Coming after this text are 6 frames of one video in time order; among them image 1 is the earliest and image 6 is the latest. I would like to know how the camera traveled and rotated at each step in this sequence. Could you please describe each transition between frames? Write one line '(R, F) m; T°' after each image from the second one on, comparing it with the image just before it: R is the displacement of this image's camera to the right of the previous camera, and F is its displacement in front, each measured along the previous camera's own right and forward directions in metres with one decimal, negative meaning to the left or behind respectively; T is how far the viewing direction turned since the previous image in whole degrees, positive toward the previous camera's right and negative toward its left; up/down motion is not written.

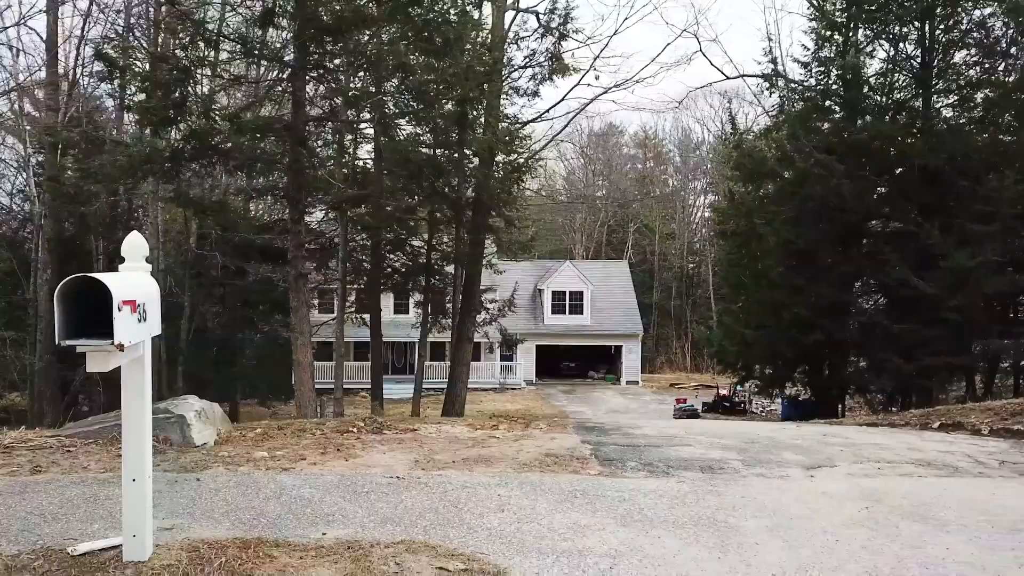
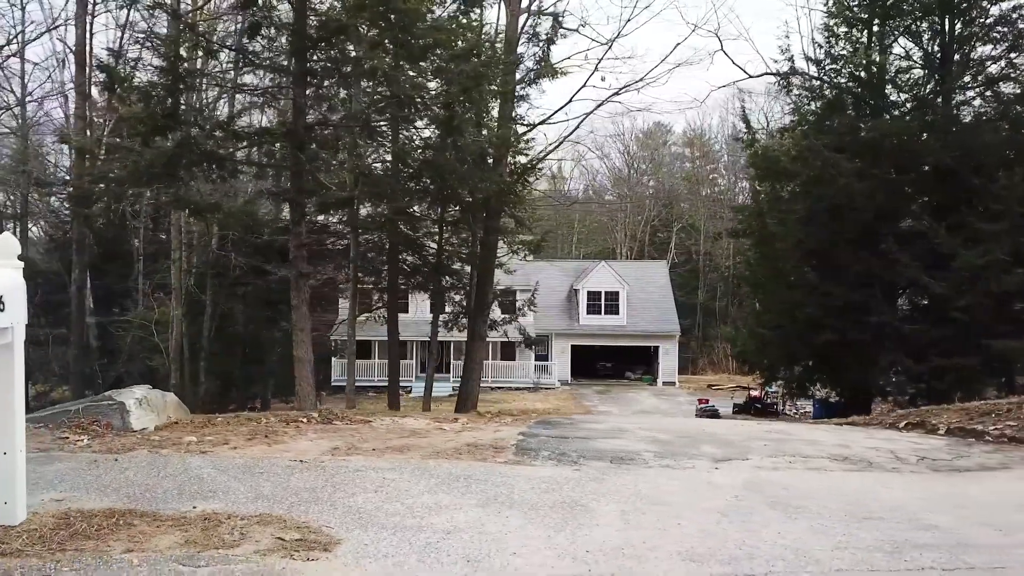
(+1.1, -0.3) m; -4°
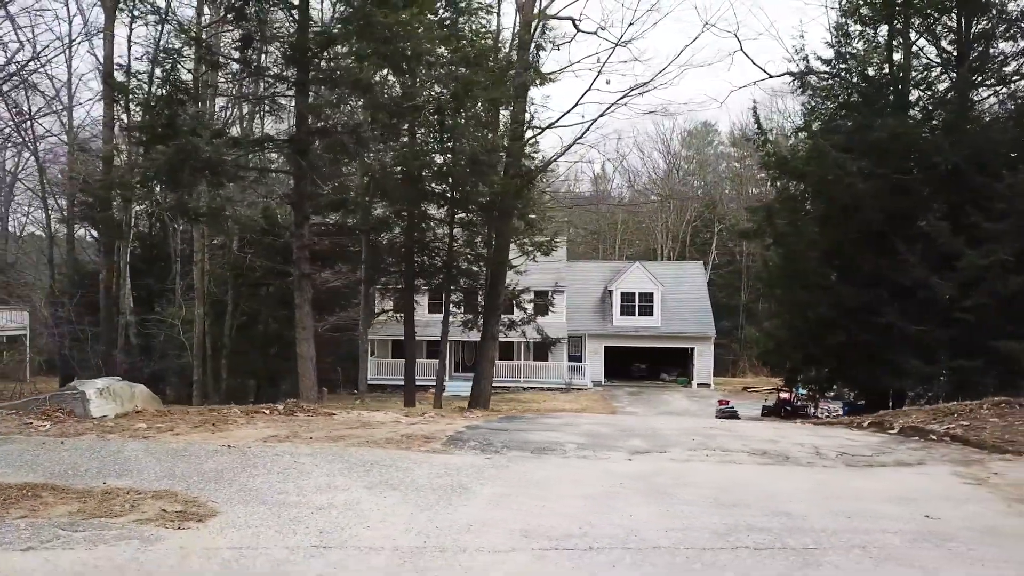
(+1.0, -0.3) m; -3°
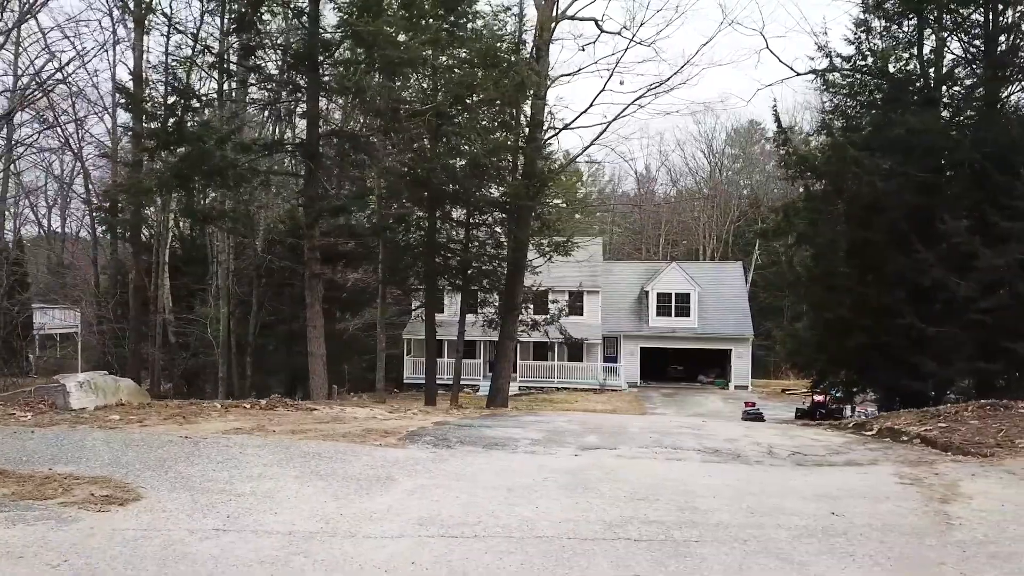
(+0.8, -0.1) m; -3°
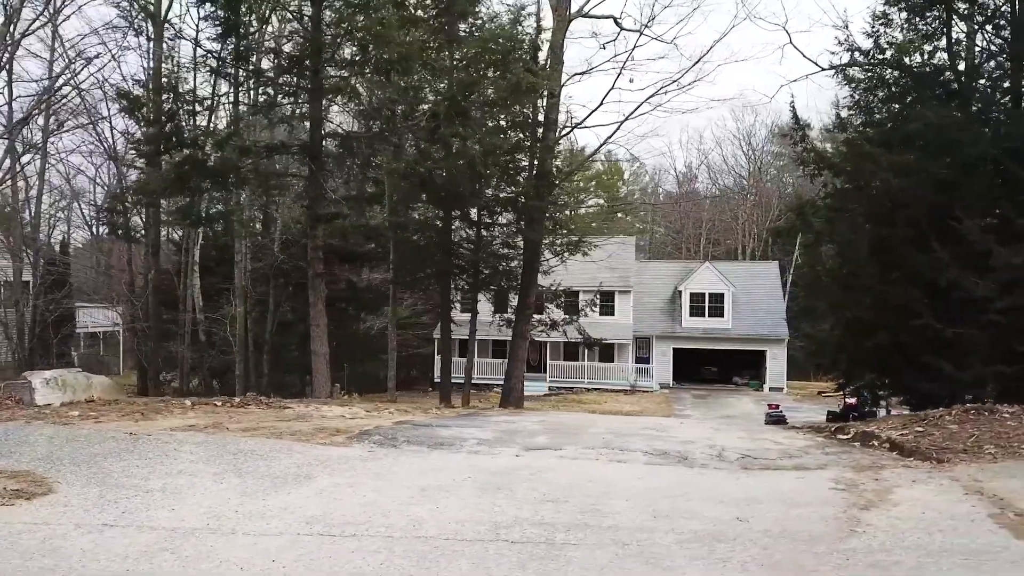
(+0.8, +0.1) m; -3°
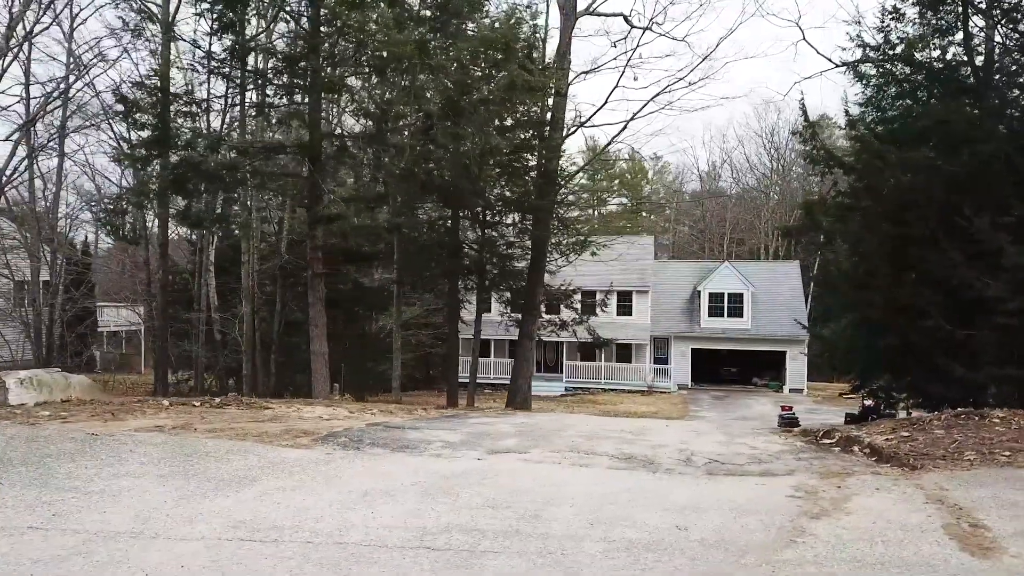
(+0.5, +0.1) m; -2°
